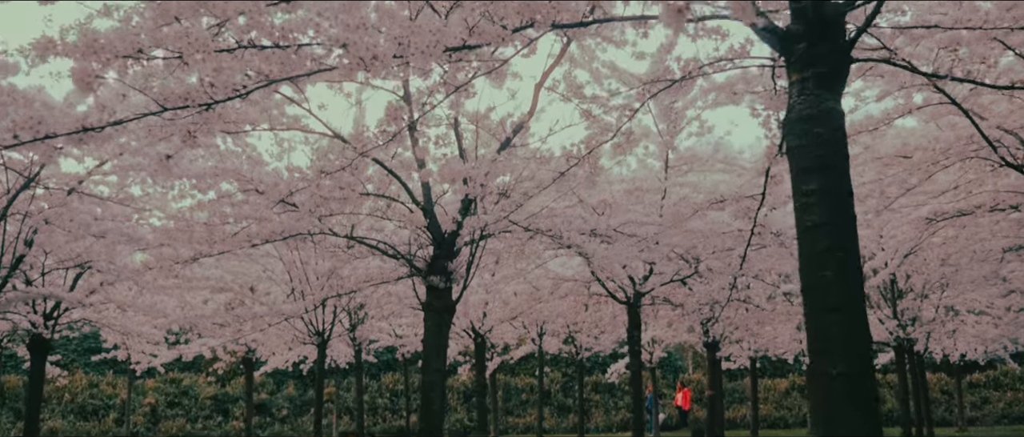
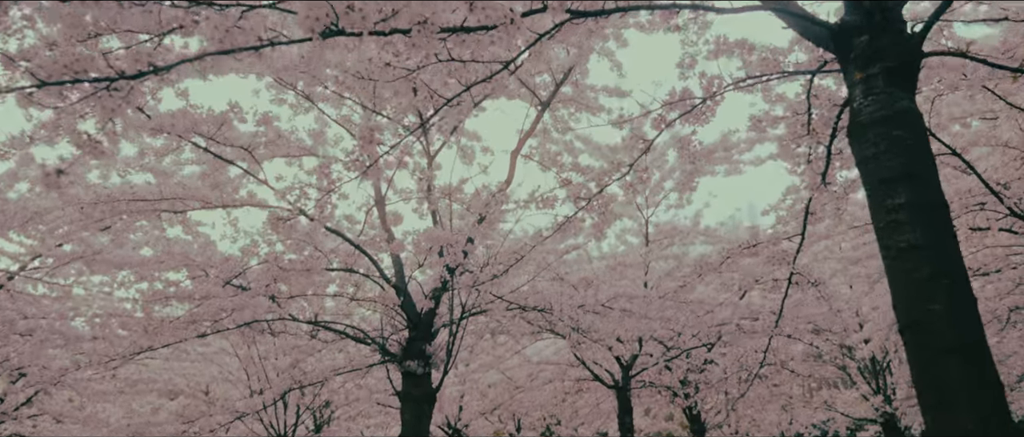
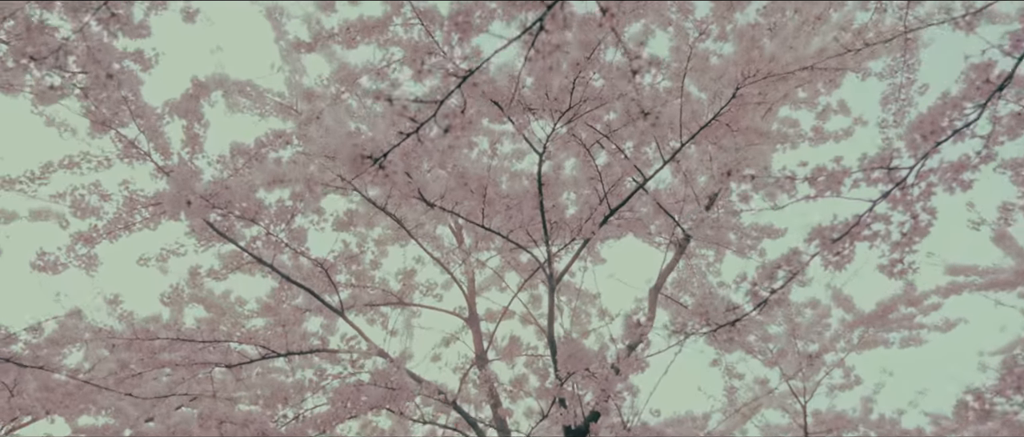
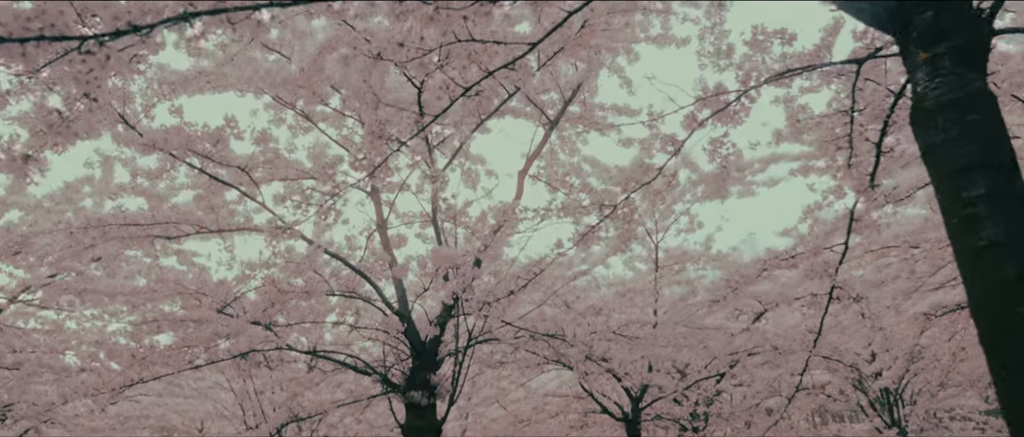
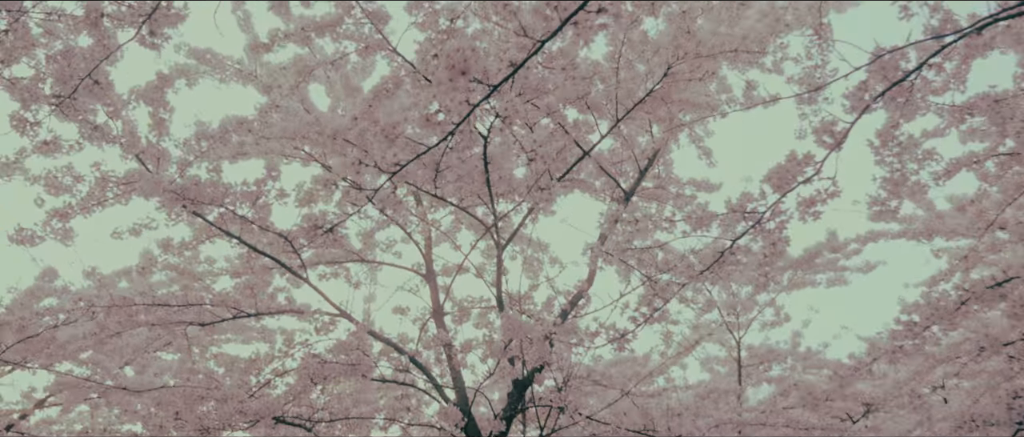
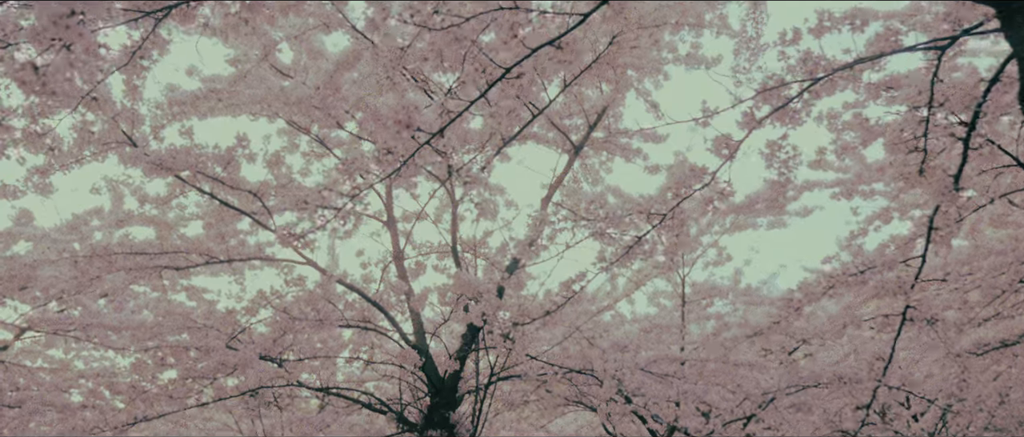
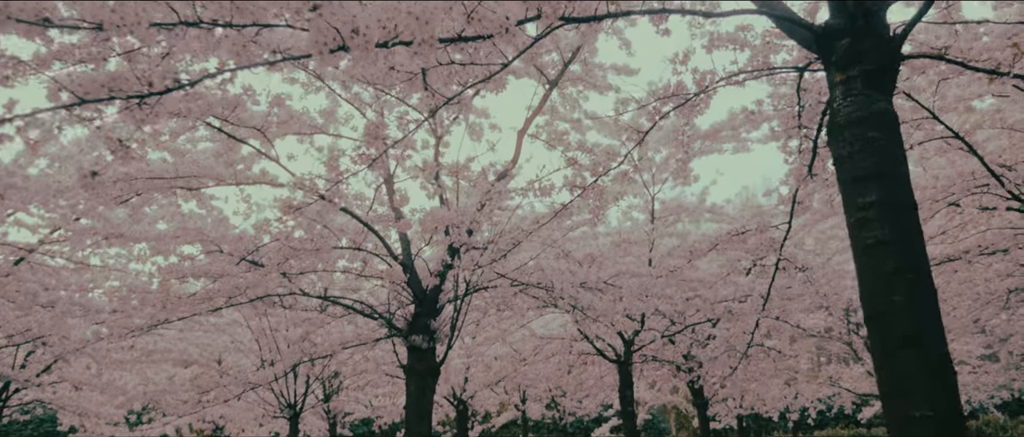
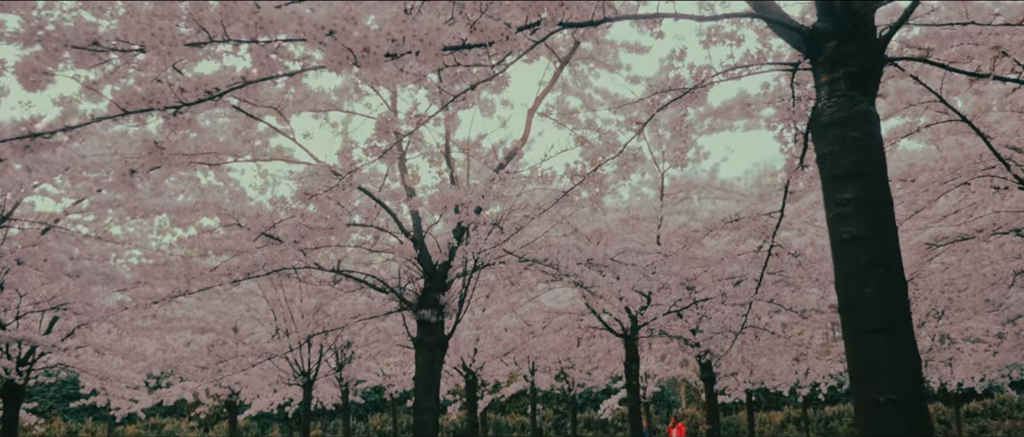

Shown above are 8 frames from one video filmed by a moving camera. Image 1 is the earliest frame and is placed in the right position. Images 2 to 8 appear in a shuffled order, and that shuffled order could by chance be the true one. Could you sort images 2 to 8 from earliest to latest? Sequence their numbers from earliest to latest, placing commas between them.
8, 7, 2, 4, 6, 5, 3
